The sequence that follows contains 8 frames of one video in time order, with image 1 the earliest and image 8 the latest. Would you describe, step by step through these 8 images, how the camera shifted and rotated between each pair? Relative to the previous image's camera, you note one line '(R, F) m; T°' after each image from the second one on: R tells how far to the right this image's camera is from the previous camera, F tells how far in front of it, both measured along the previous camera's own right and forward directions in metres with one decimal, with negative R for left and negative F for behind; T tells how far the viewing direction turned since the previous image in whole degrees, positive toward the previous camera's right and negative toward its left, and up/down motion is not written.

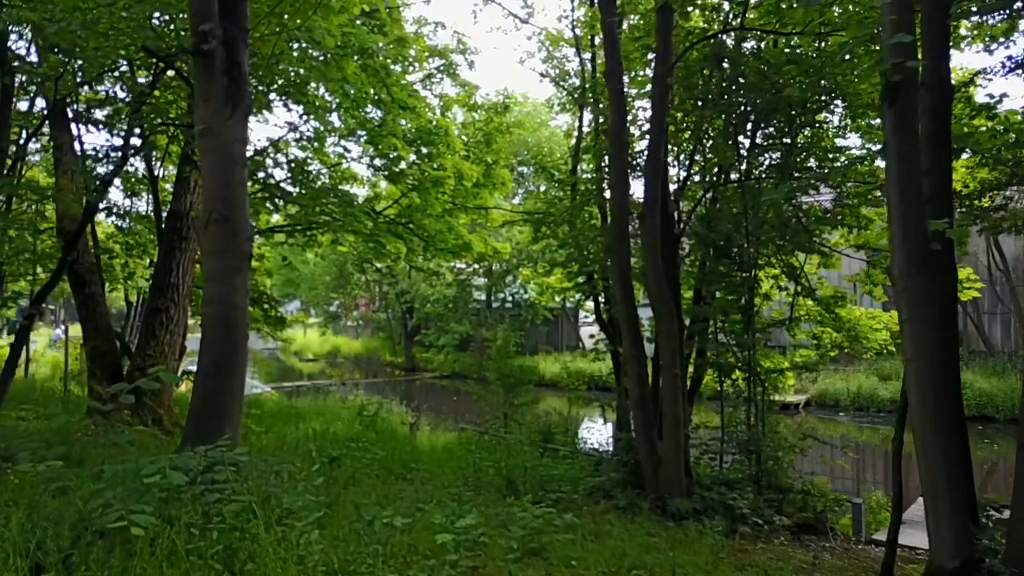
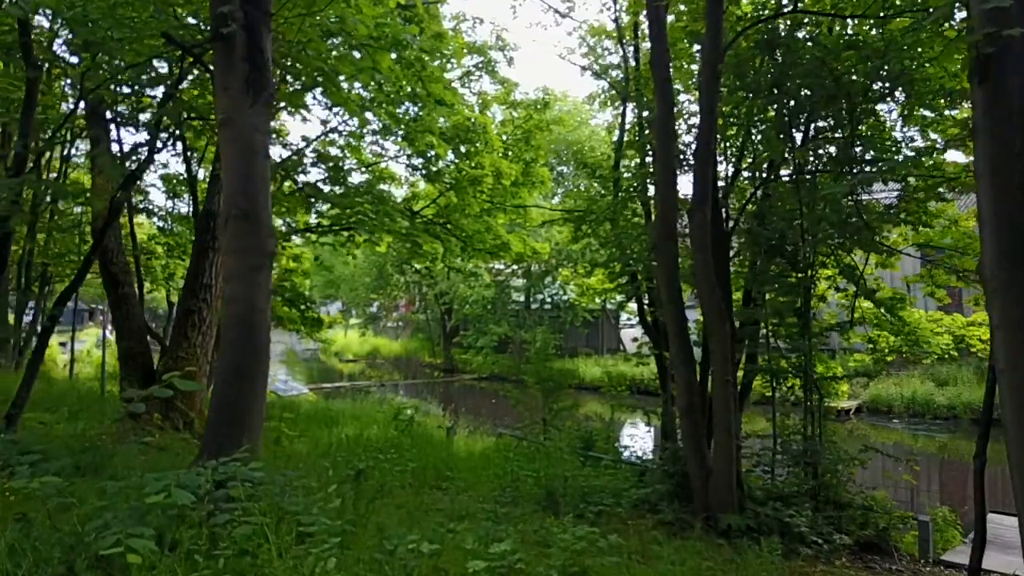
(0.0, +0.3) m; -3°
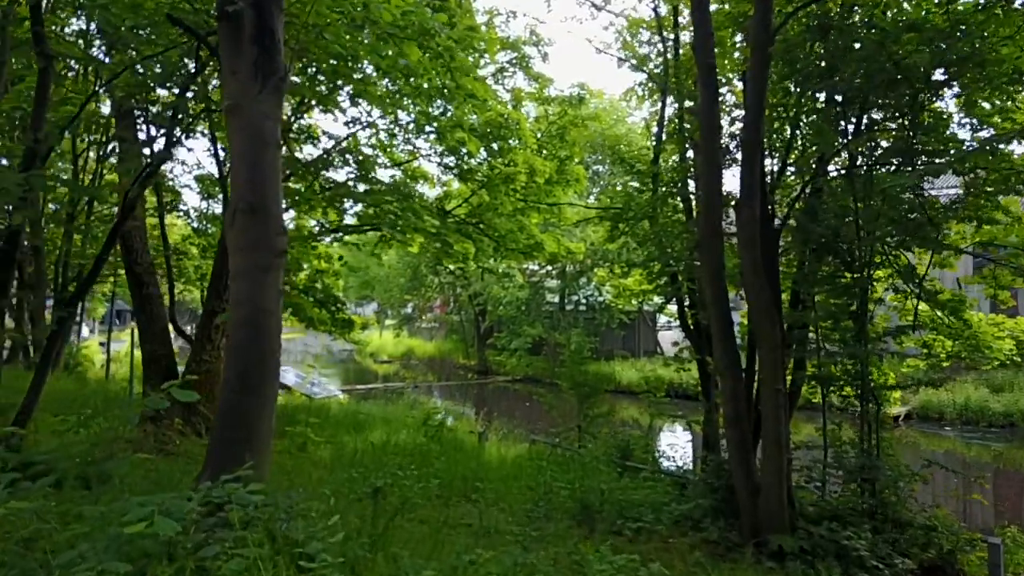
(0.0, +0.4) m; -3°
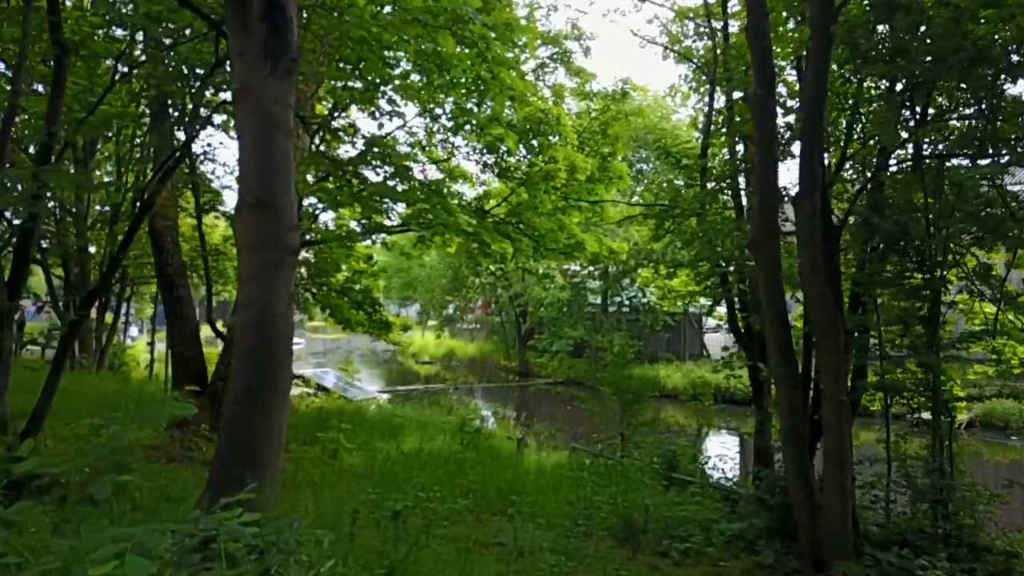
(0.0, +0.4) m; -3°
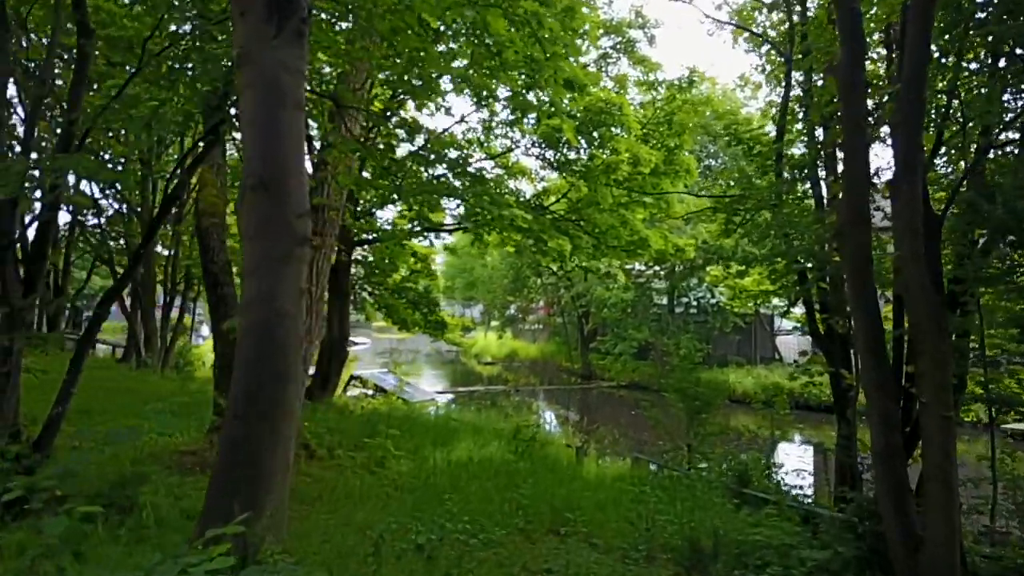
(+0.1, +0.5) m; -5°
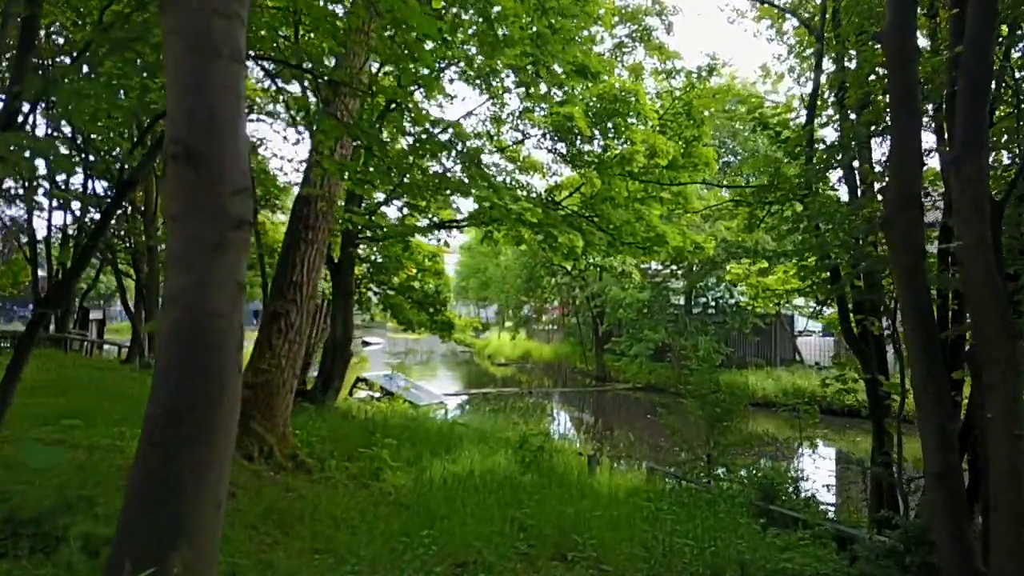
(+0.1, +0.6) m; -1°
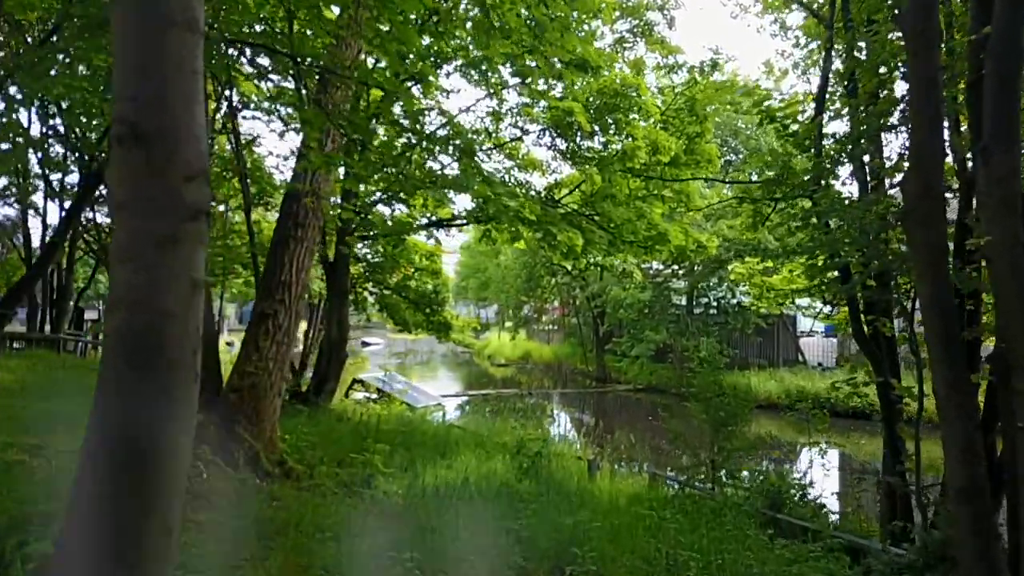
(0.0, +0.3) m; 0°
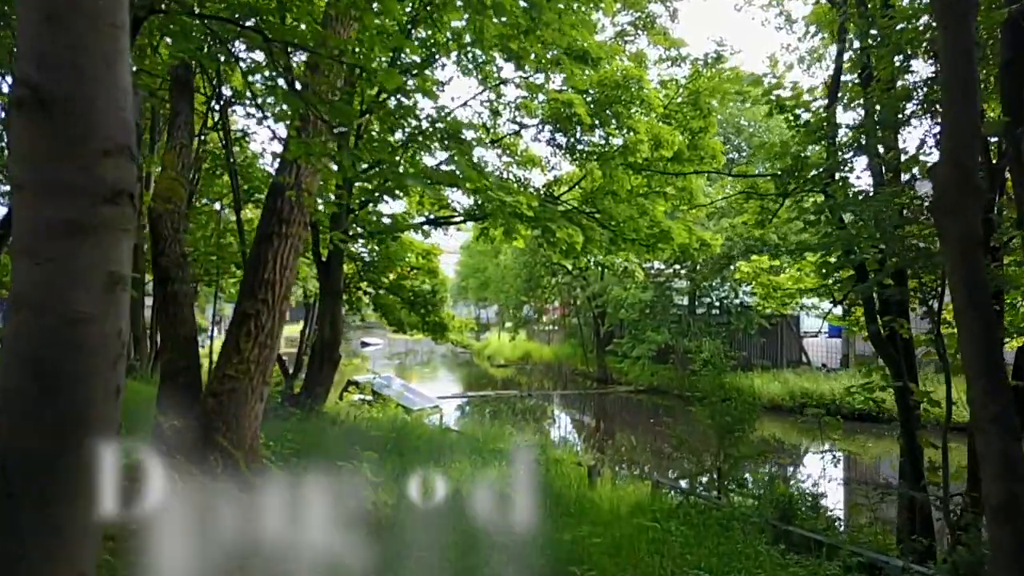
(0.0, +0.3) m; 0°
